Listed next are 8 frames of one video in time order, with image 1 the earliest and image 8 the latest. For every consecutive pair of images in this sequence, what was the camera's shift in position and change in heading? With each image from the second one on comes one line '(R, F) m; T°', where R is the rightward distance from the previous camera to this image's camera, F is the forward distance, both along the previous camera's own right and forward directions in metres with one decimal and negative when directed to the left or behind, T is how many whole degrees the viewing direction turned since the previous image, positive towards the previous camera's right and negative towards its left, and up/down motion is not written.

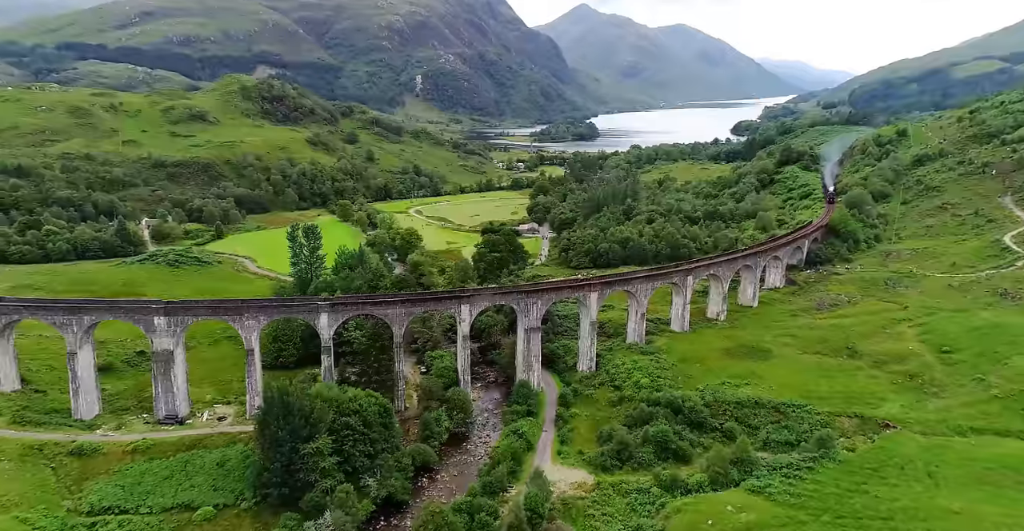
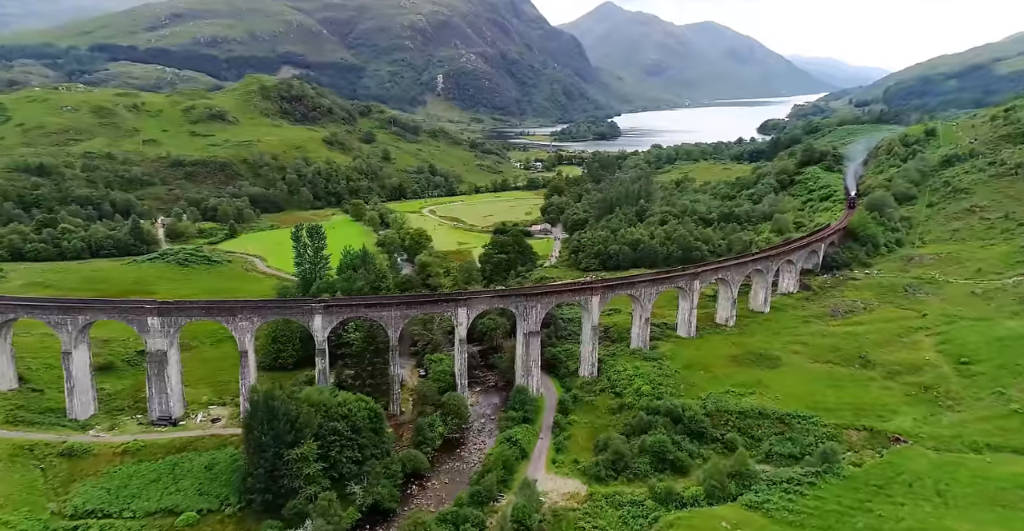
(+1.8, +1.1) m; -2°
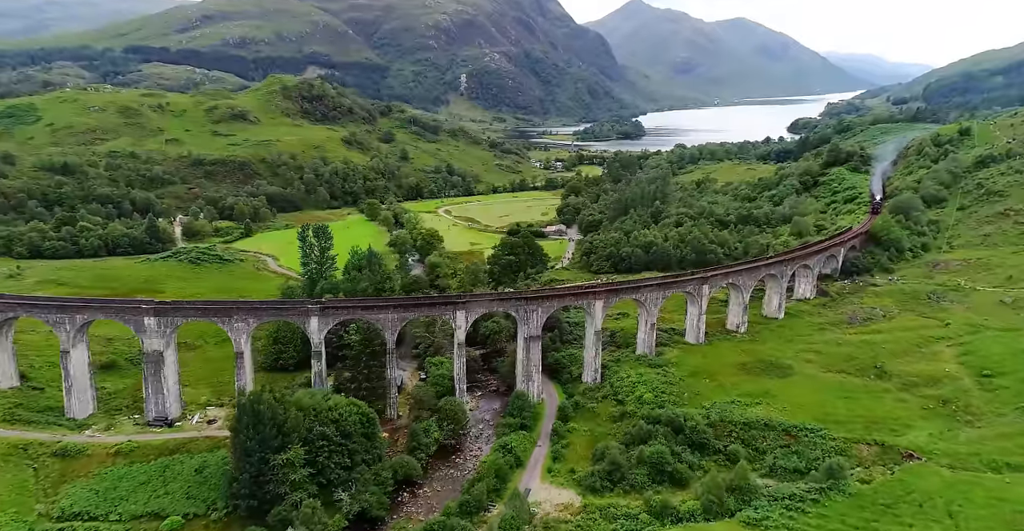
(+1.8, +1.0) m; -2°
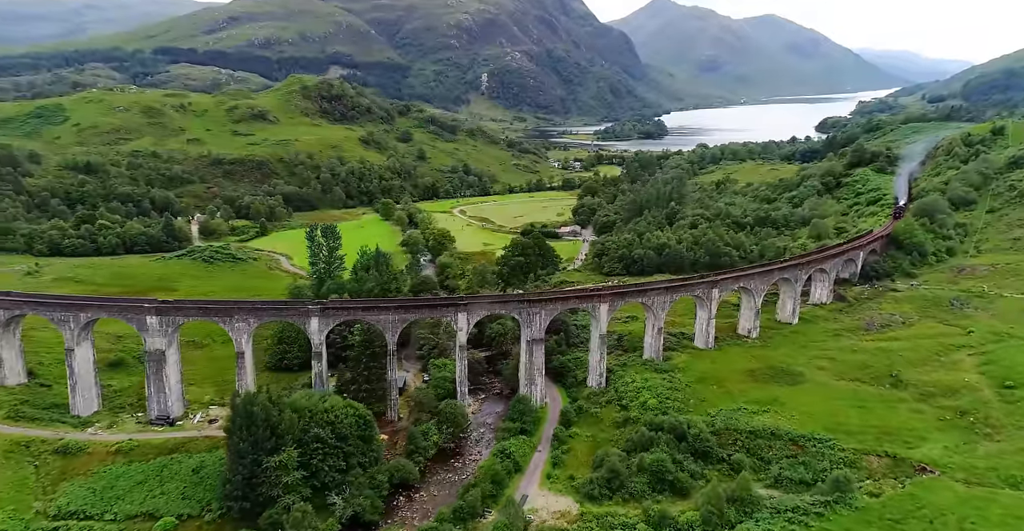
(+1.4, +0.7) m; -2°
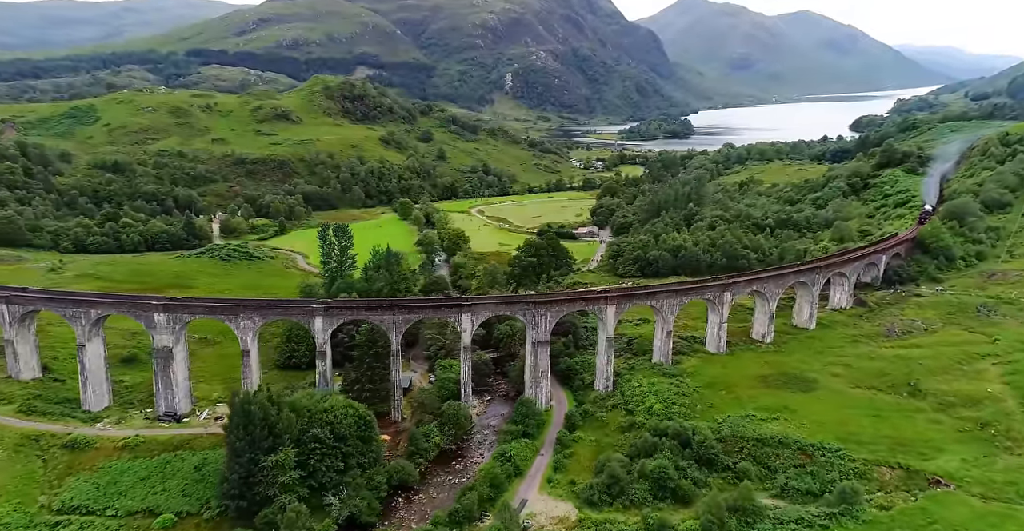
(+1.4, +0.4) m; -2°
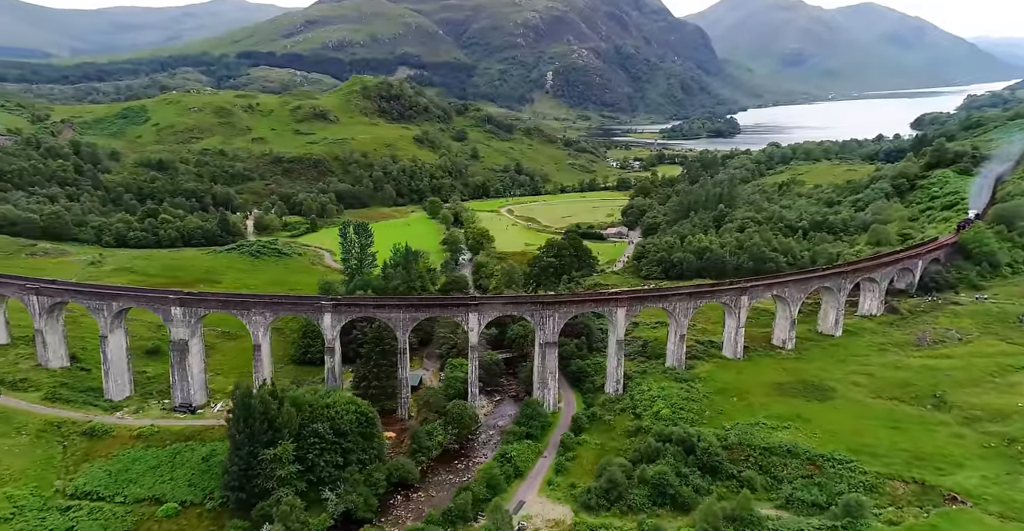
(+2.4, +0.2) m; -4°
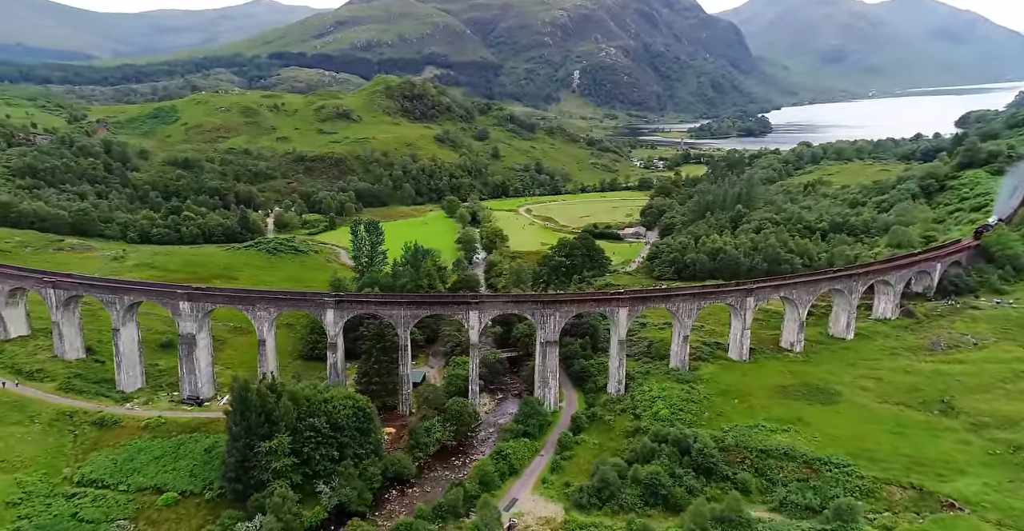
(+1.9, -0.1) m; -2°
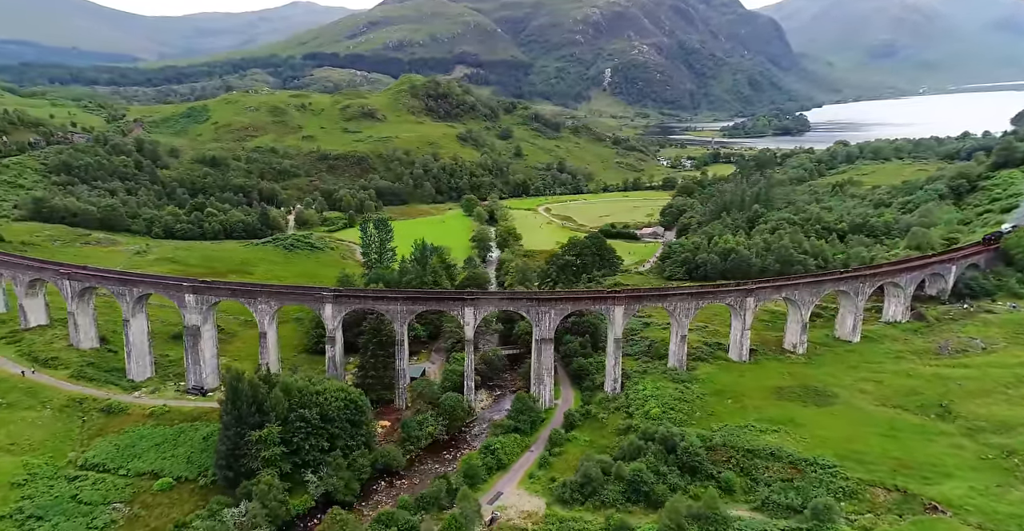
(+2.7, -0.3) m; -3°
